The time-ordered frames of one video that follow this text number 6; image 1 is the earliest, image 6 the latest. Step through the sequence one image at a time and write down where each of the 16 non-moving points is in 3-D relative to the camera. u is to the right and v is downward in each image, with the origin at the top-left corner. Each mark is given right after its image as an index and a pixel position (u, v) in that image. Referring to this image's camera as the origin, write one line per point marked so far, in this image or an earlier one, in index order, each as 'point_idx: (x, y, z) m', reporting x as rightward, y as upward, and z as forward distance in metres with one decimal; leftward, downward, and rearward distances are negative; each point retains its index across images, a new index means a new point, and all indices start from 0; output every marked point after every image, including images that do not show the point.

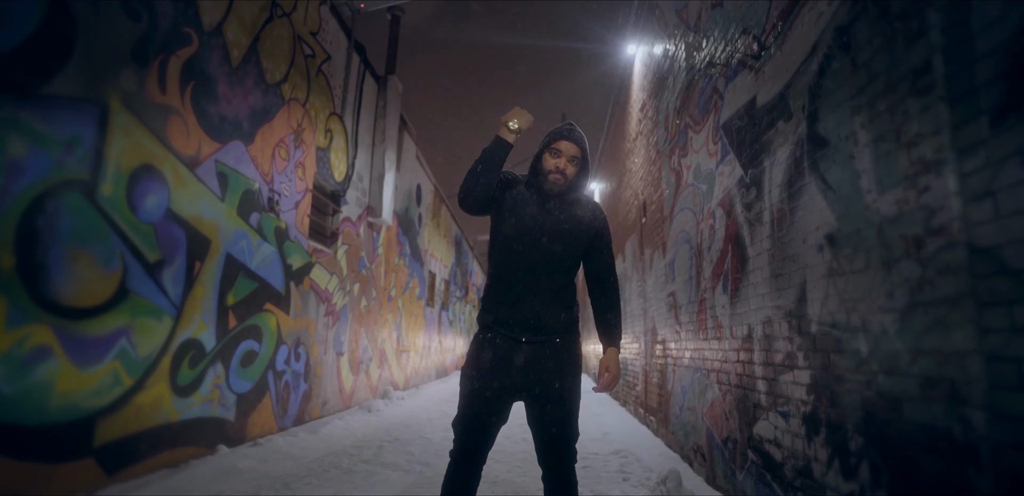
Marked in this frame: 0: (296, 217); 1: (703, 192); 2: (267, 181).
0: (-2.0, +0.3, +5.4) m
1: (+1.2, +0.4, +3.7) m
2: (-2.0, +0.6, +4.8) m
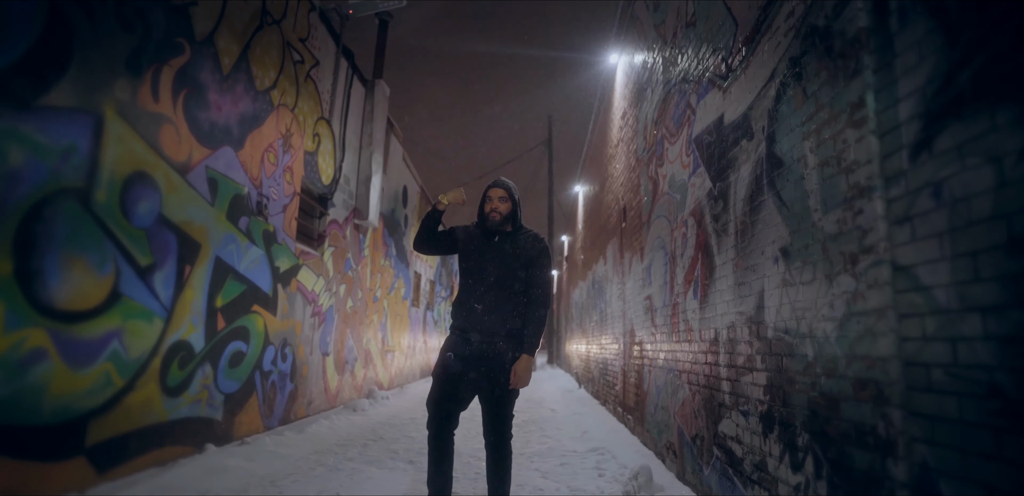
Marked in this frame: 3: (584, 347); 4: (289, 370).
0: (-2.2, +0.3, +5.5) m
1: (+1.1, +0.3, +3.9) m
2: (-2.2, +0.5, +4.9) m
3: (+1.3, -1.8, +10.4) m
4: (-2.2, -1.2, +5.6) m
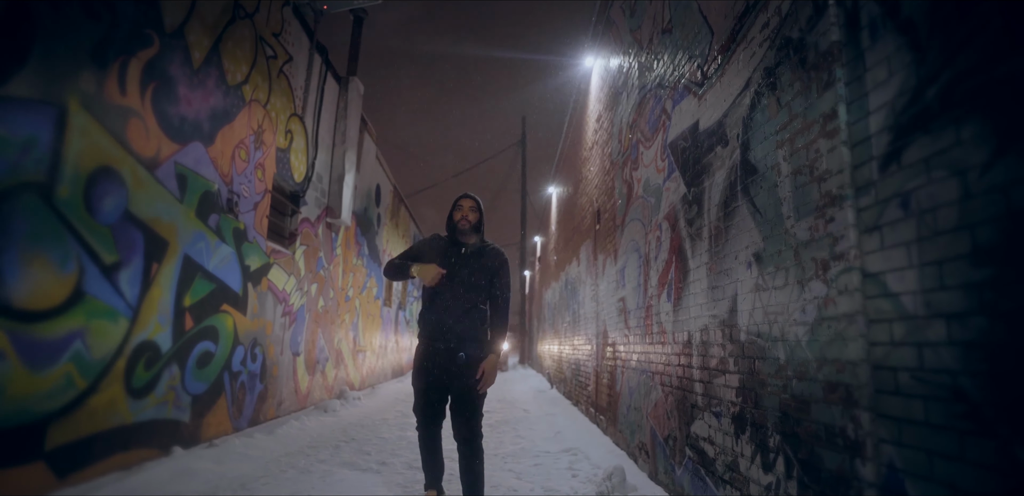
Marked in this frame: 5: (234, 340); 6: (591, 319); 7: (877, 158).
0: (-2.4, +0.3, +5.4) m
1: (+1.0, +0.3, +4.0) m
2: (-2.4, +0.5, +4.8) m
3: (+0.8, -1.8, +10.5) m
4: (-2.4, -1.2, +5.5) m
5: (-2.4, -0.8, +5.0) m
6: (+0.9, -0.8, +6.6) m
7: (+1.0, +0.2, +1.6) m
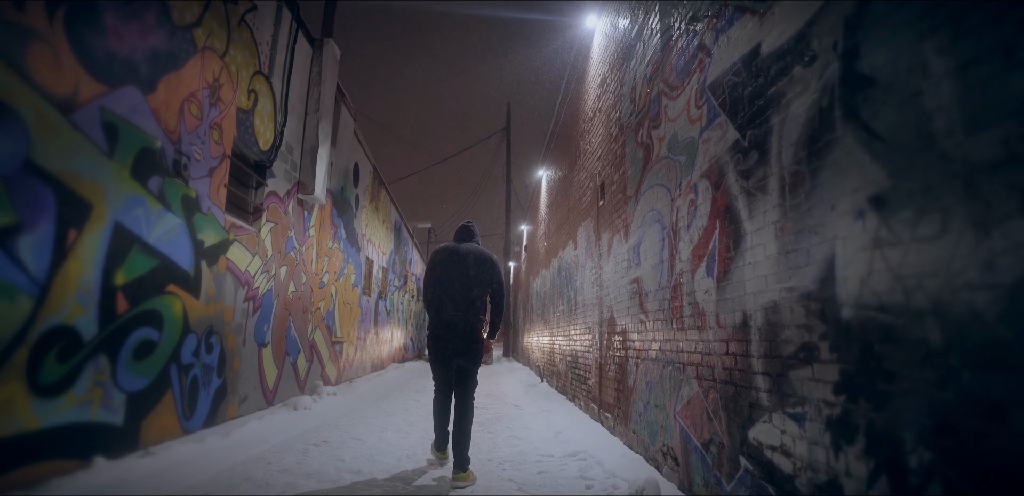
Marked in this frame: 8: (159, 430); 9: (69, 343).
0: (-2.4, +0.5, +4.6) m
1: (+1.0, +0.5, +3.3) m
2: (-2.4, +0.8, +4.0) m
3: (+0.6, -1.5, +9.9) m
4: (-2.4, -0.9, +4.8) m
5: (-2.4, -0.6, +4.3) m
6: (+0.8, -0.6, +6.0) m
7: (+1.1, +0.4, +0.9) m
8: (-2.4, -1.2, +3.9) m
9: (-2.3, -0.5, +3.0) m
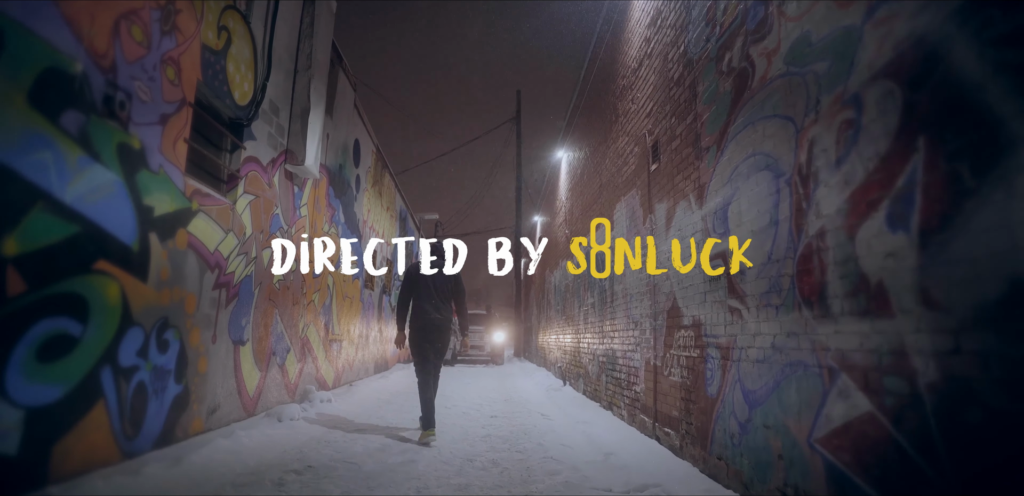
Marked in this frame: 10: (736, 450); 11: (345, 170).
0: (-2.2, +0.7, +3.6) m
1: (+1.2, +0.7, +2.3) m
2: (-2.1, +0.9, +3.0) m
3: (+0.9, -1.3, +8.8) m
4: (-2.2, -0.8, +3.7) m
5: (-2.2, -0.4, +3.2) m
6: (+1.1, -0.4, +4.9) m
7: (+1.3, +0.6, -0.1) m
8: (-2.1, -1.0, +2.9) m
9: (-2.1, -0.3, +2.0) m
10: (+1.1, -1.0, +2.9) m
11: (-2.3, +1.1, +8.0) m
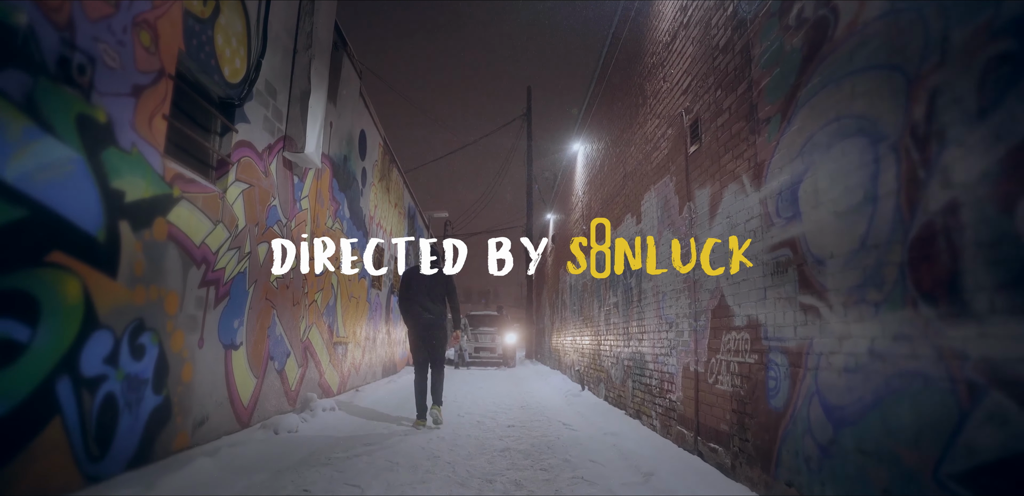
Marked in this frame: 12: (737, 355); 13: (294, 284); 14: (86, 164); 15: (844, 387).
0: (-2.0, +0.7, +3.1) m
1: (+1.3, +0.7, +1.8) m
2: (-2.0, +1.0, +2.5) m
3: (+1.1, -1.3, +8.3) m
4: (-2.1, -0.7, +3.3) m
5: (-2.0, -0.4, +2.8) m
6: (+1.2, -0.3, +4.4) m
7: (+1.4, +0.7, -0.6) m
8: (-2.0, -1.0, +2.4) m
9: (-2.0, -0.3, +1.5) m
10: (+1.2, -0.9, +2.4) m
11: (-2.1, +1.1, +7.5) m
12: (+1.3, -0.6, +3.2) m
13: (-2.1, -0.3, +5.6) m
14: (-2.0, +0.4, +2.8) m
15: (+1.3, -0.5, +2.2) m
